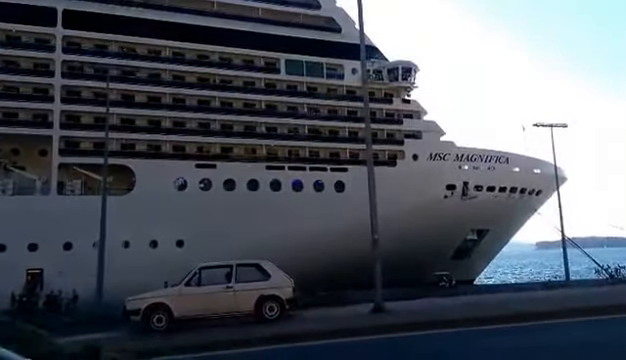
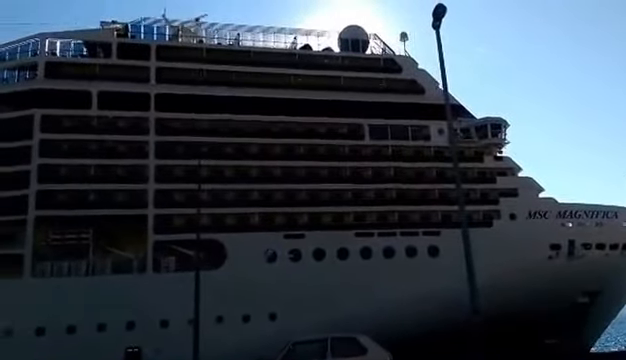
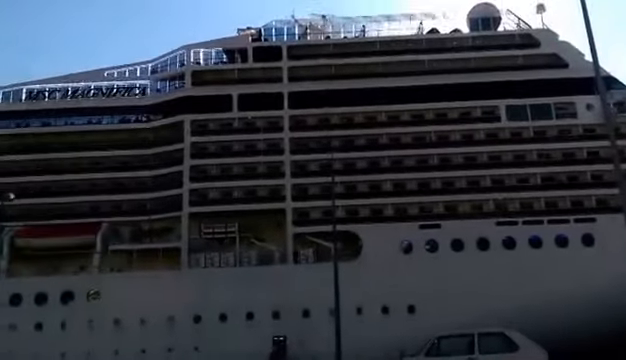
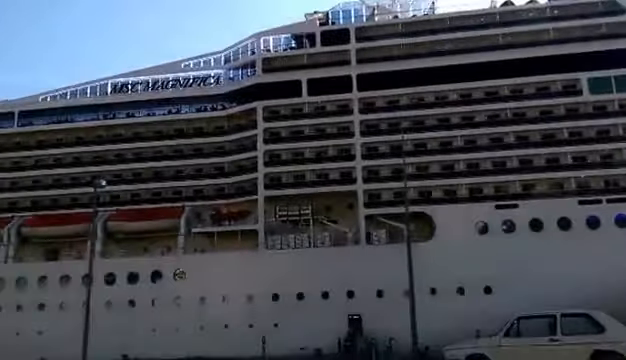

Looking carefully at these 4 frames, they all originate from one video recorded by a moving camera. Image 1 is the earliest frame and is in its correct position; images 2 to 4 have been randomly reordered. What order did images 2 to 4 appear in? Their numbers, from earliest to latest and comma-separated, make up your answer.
2, 3, 4
